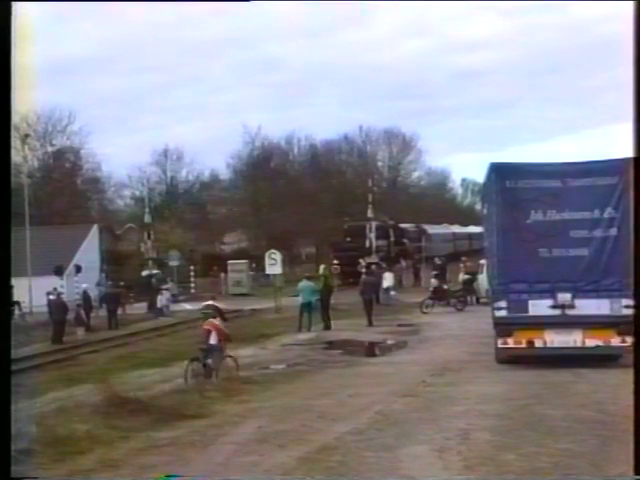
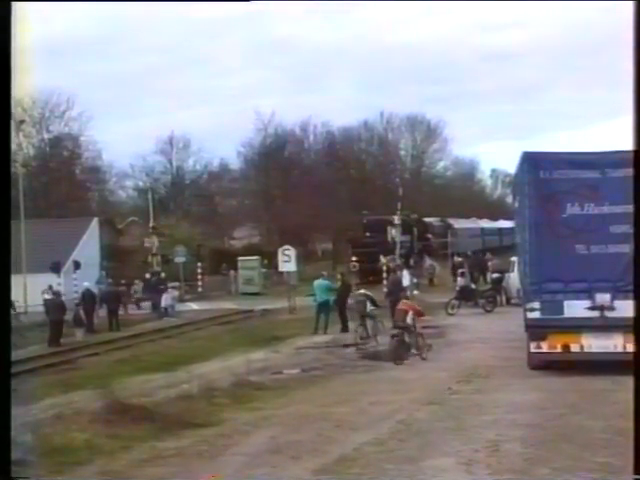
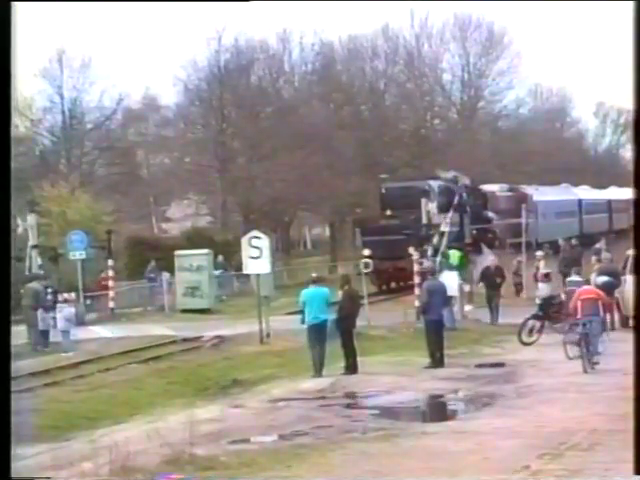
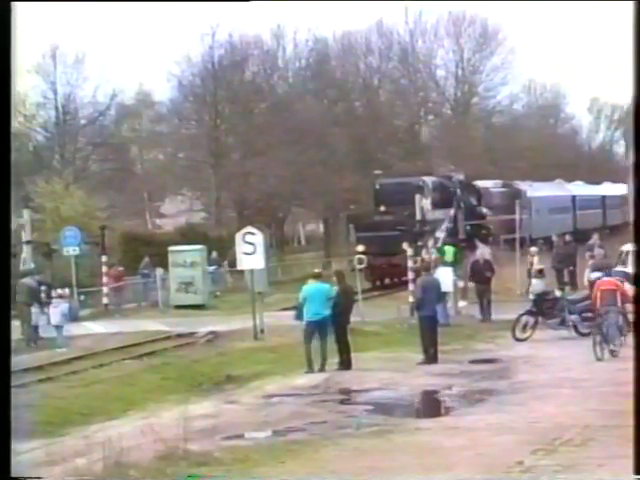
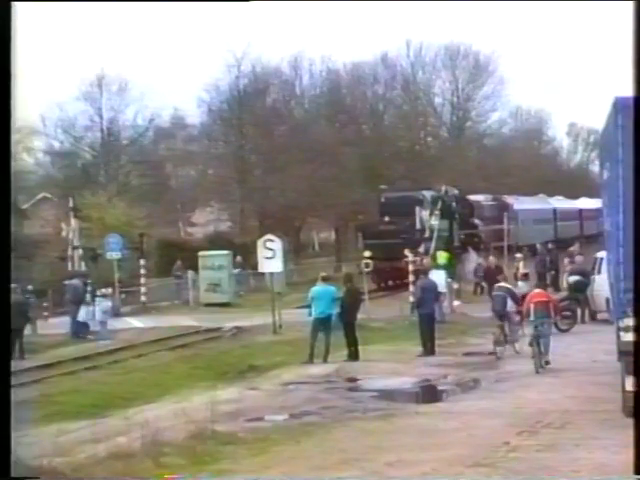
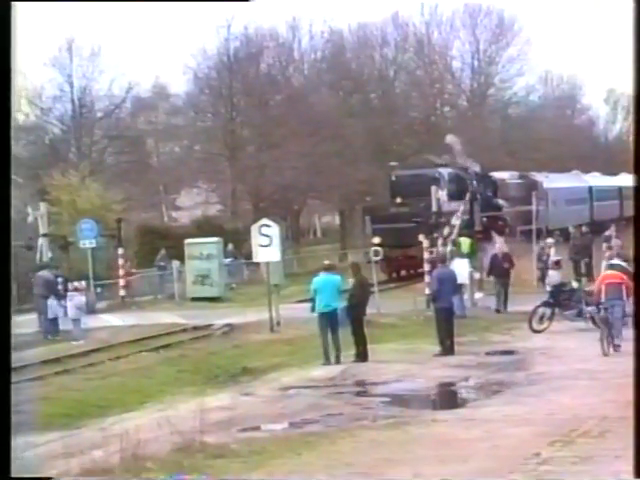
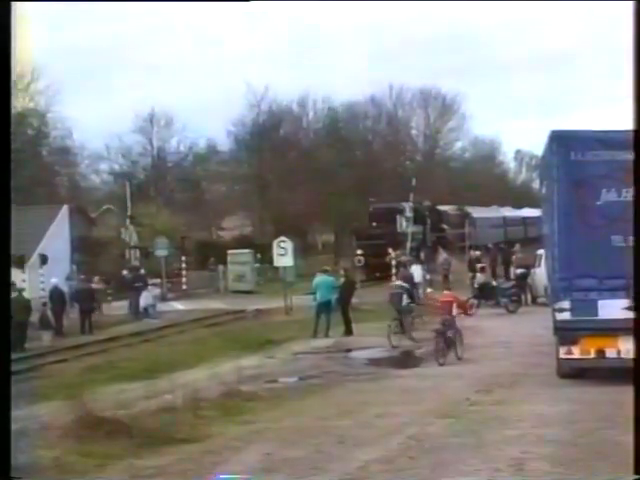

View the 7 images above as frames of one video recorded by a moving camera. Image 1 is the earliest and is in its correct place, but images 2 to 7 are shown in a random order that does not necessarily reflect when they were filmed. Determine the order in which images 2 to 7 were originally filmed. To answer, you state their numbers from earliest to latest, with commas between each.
2, 7, 5, 3, 6, 4
